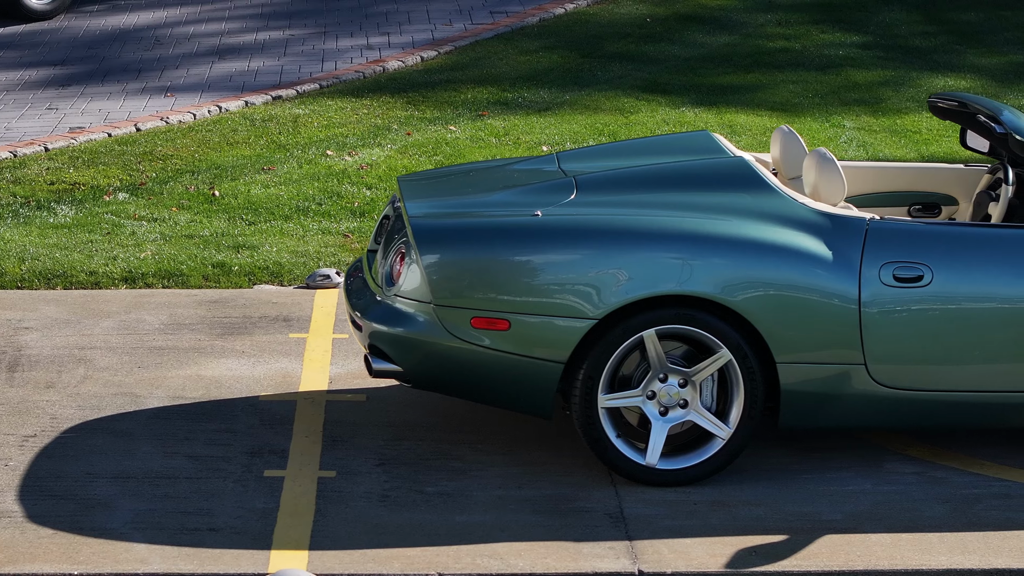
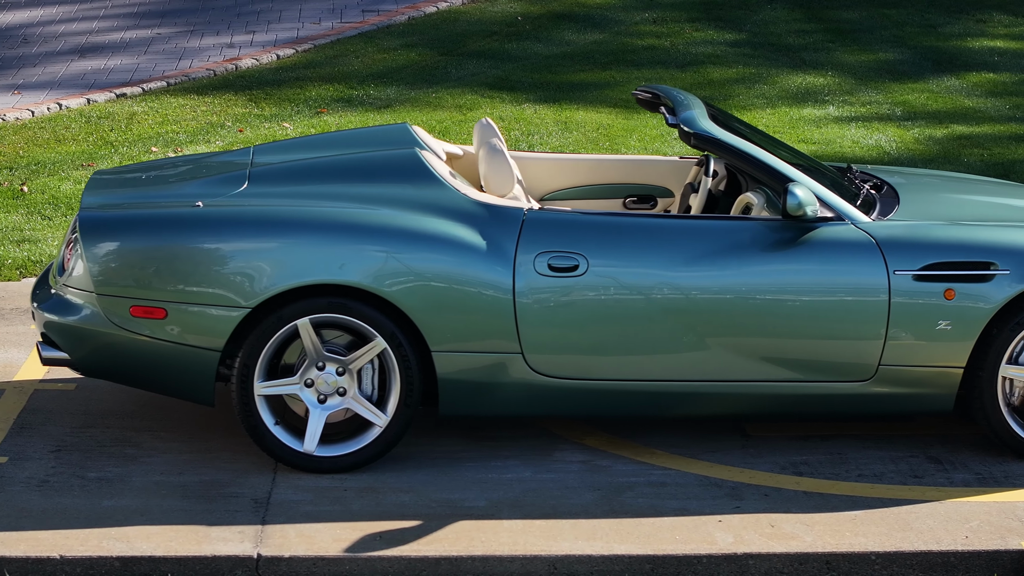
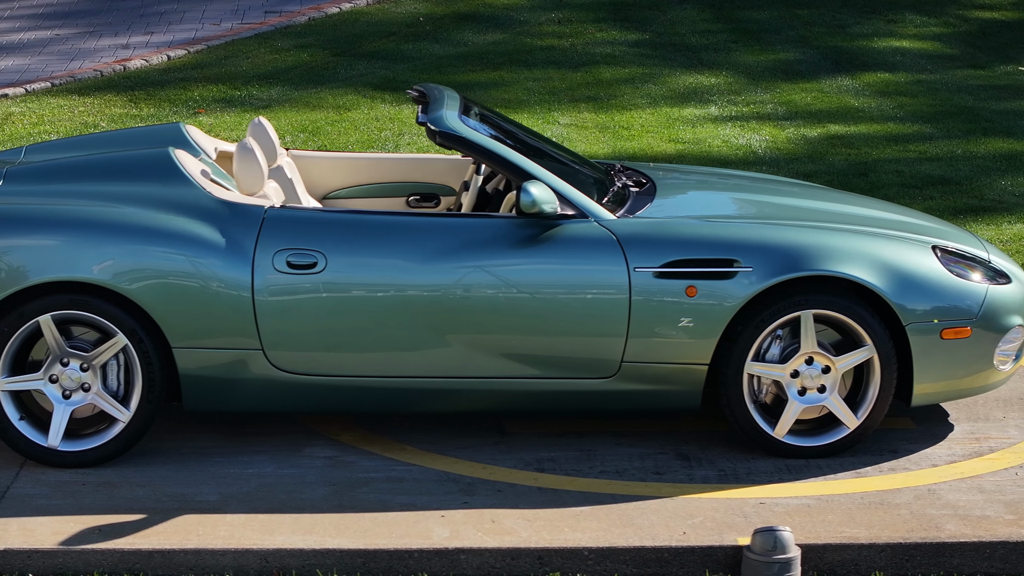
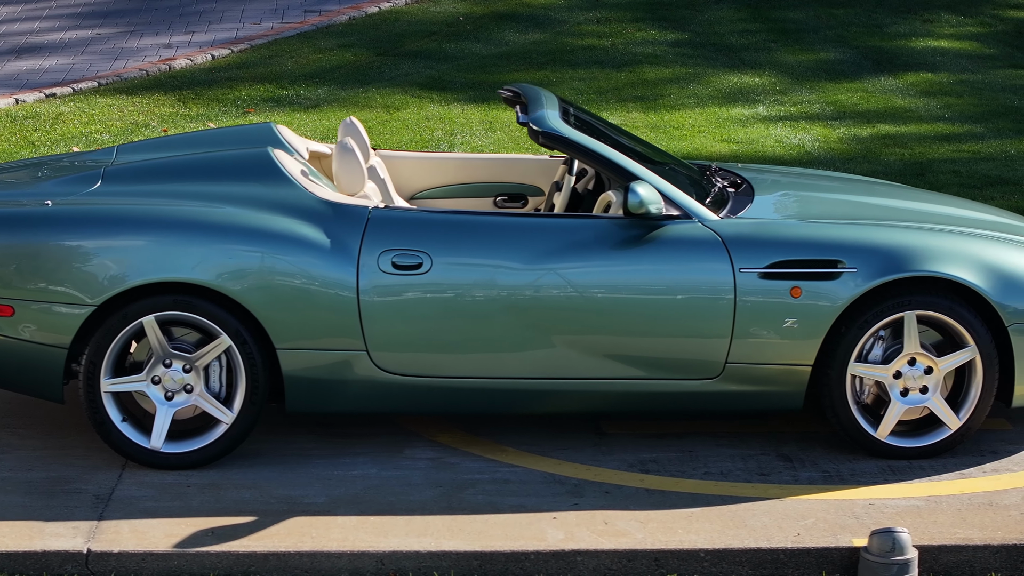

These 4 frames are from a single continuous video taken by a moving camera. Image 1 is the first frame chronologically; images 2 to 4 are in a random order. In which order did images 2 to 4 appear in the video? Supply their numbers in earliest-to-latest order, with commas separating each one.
2, 4, 3
